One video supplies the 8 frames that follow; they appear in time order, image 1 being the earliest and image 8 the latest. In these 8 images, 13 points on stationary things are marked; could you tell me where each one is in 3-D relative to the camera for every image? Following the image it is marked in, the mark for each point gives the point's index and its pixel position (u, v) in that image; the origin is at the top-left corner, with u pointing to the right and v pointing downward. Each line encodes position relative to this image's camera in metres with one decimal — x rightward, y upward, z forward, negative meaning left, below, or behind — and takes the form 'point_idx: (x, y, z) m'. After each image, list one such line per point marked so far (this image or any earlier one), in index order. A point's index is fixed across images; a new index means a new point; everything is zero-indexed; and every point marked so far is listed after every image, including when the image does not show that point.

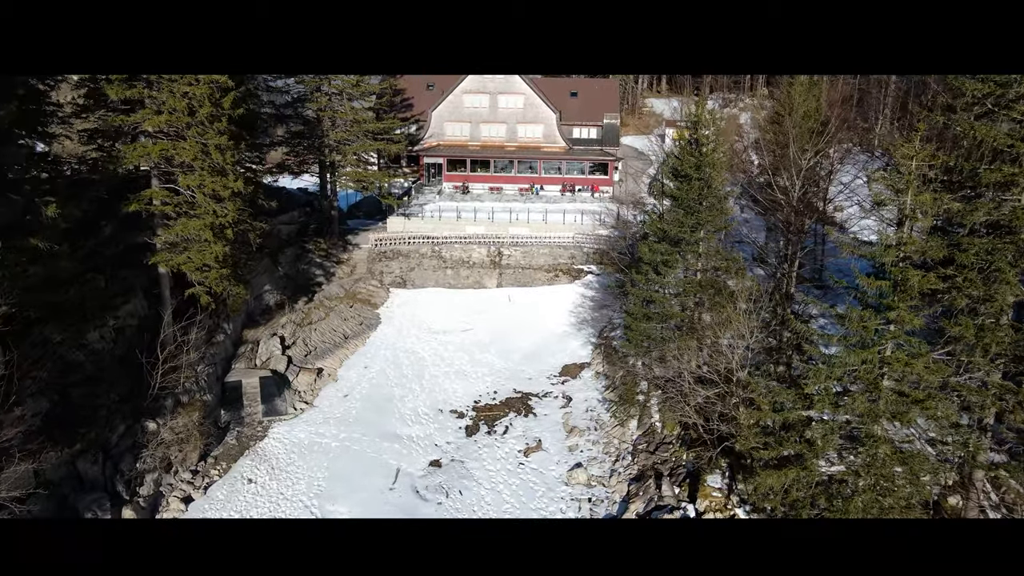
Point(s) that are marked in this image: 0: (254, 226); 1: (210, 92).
0: (-6.7, +1.6, +18.8) m
1: (-6.8, +4.4, +16.3) m
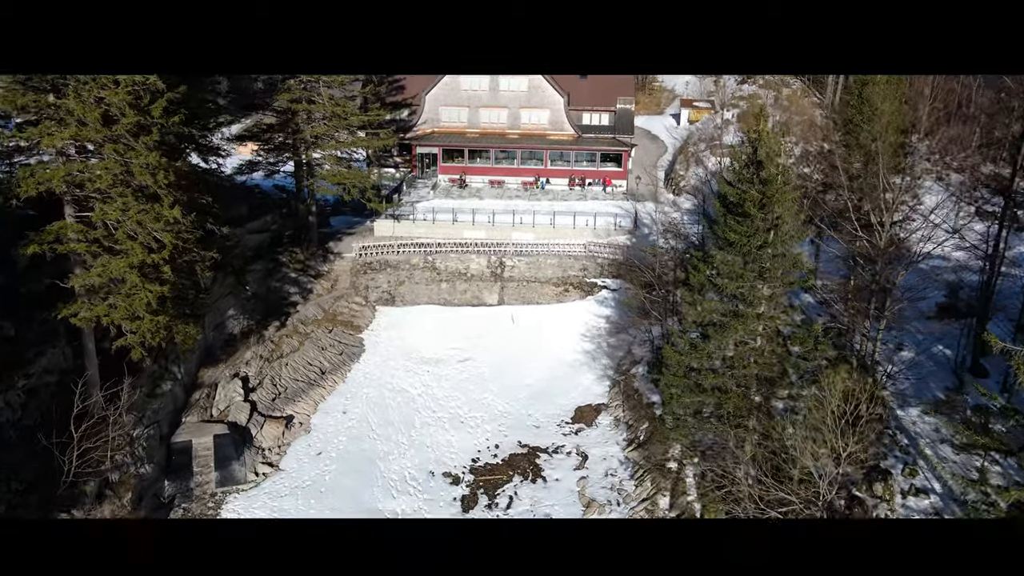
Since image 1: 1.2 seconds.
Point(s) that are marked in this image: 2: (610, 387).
0: (-6.6, +0.7, +15.5) m
1: (-6.7, +3.4, +12.9) m
2: (+2.6, -2.6, +19.3) m
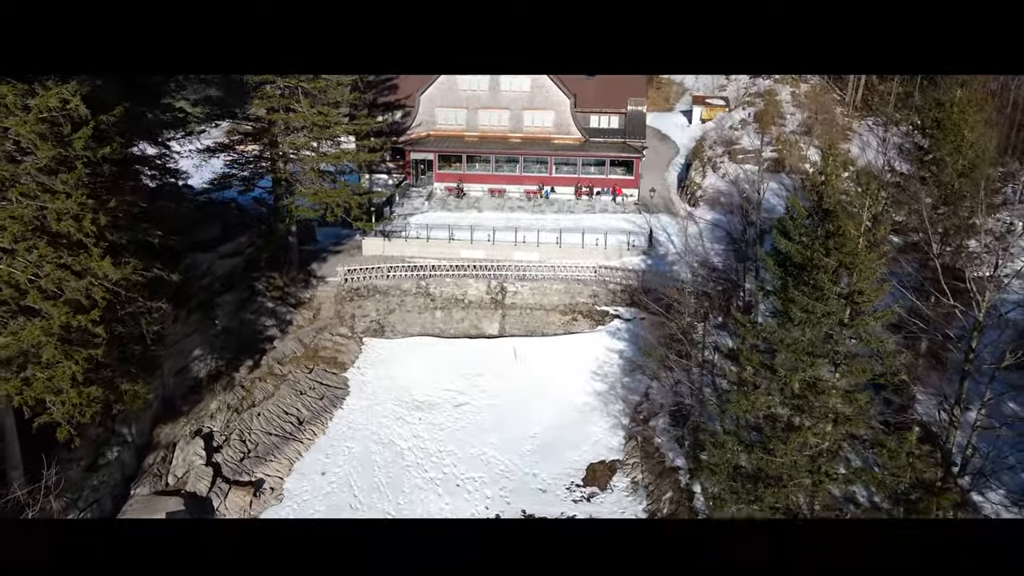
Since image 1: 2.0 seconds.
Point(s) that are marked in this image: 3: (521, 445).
0: (-6.6, -0.3, +13.1) m
1: (-6.7, +2.3, +10.5) m
2: (+2.7, -3.5, +17.0) m
3: (+0.2, -3.7, +17.1) m
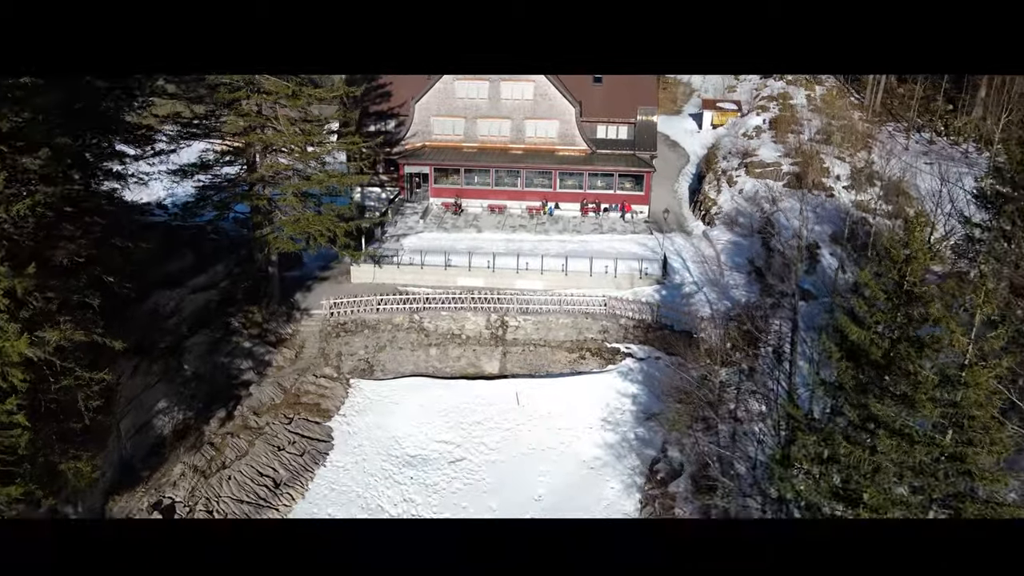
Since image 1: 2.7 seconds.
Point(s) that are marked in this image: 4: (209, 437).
0: (-6.5, -1.3, +11.2) m
1: (-6.6, +1.3, +8.5) m
2: (+2.7, -4.5, +15.1) m
3: (+0.3, -4.7, +15.2) m
4: (-6.6, -3.2, +15.8) m
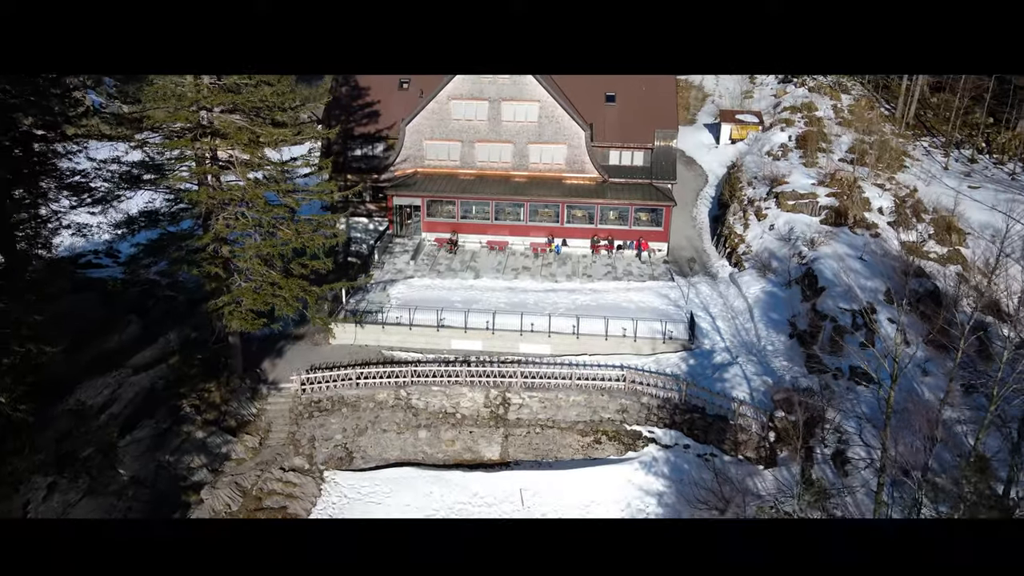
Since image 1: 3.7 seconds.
0: (-6.5, -3.1, +8.3) m
1: (-6.6, -0.5, +5.6) m
2: (+2.8, -6.3, +12.3) m
3: (+0.3, -6.4, +12.4) m
4: (-6.5, -5.0, +13.0) m
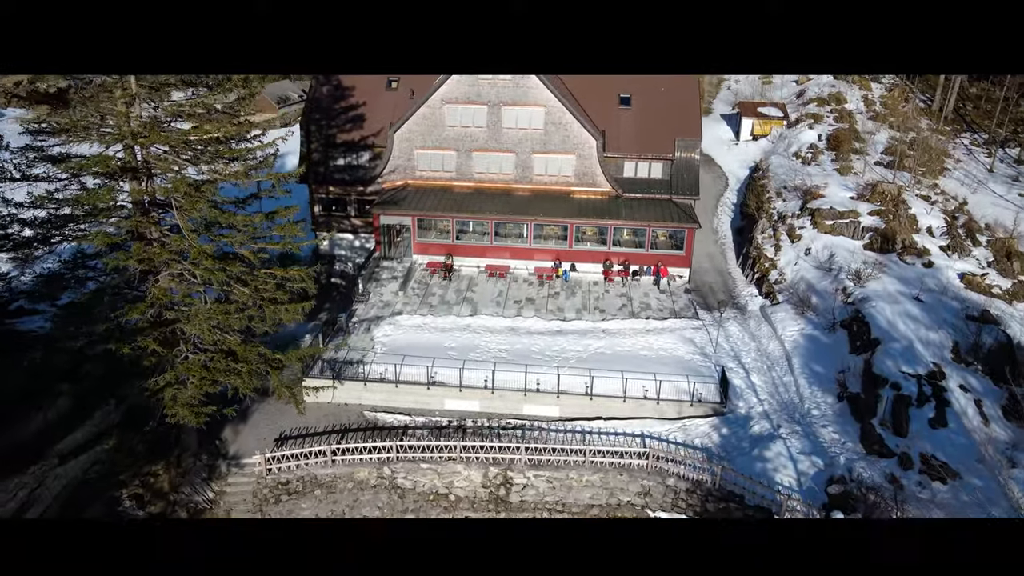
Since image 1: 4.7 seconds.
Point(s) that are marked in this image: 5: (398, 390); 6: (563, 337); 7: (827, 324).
0: (-6.4, -4.7, +5.8) m
1: (-6.5, -2.2, +3.0) m
2: (+2.8, -7.7, +9.9) m
3: (+0.4, -7.8, +10.0) m
4: (-6.5, -6.3, +10.5) m
5: (-2.5, -2.3, +16.1) m
6: (+1.3, -1.2, +18.2) m
7: (+7.8, -0.9, +18.0) m
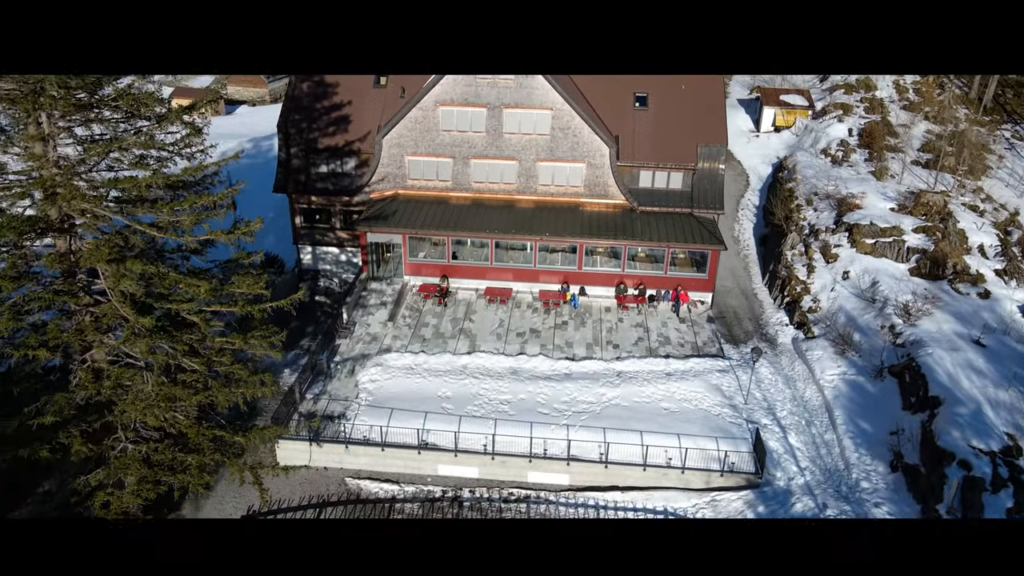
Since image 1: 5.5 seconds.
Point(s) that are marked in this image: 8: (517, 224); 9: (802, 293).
0: (-6.4, -6.1, +3.9) m
1: (-6.5, -3.8, +0.9) m
2: (+2.9, -8.9, +8.1) m
3: (+0.4, -9.0, +8.2) m
4: (-6.4, -7.5, +8.7) m
5: (-2.5, -3.2, +14.1) m
6: (+1.3, -2.0, +16.1) m
7: (+7.8, -1.7, +15.8) m
8: (+0.1, +1.7, +19.3) m
9: (+7.6, -0.1, +19.0) m
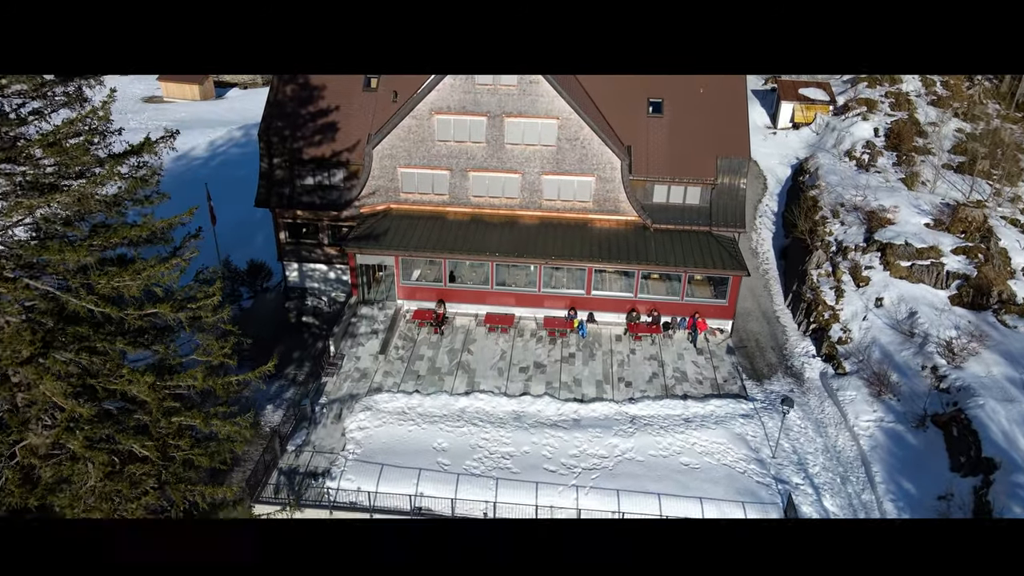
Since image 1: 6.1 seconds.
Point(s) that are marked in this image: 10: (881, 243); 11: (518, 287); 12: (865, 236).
0: (-6.3, -7.3, +2.5) m
1: (-6.4, -5.1, -0.5) m
2: (+2.9, -9.9, +6.8) m
3: (+0.5, -10.1, +6.9) m
4: (-6.4, -8.6, +7.4) m
5: (-2.4, -4.1, +12.6) m
6: (+1.4, -2.8, +14.6) m
7: (+7.9, -2.5, +14.3) m
8: (+0.2, +1.0, +17.6) m
9: (+7.6, -0.8, +17.4) m
10: (+9.4, +1.1, +18.4) m
11: (+0.1, 0.0, +17.9) m
12: (+9.3, +1.4, +19.2) m
